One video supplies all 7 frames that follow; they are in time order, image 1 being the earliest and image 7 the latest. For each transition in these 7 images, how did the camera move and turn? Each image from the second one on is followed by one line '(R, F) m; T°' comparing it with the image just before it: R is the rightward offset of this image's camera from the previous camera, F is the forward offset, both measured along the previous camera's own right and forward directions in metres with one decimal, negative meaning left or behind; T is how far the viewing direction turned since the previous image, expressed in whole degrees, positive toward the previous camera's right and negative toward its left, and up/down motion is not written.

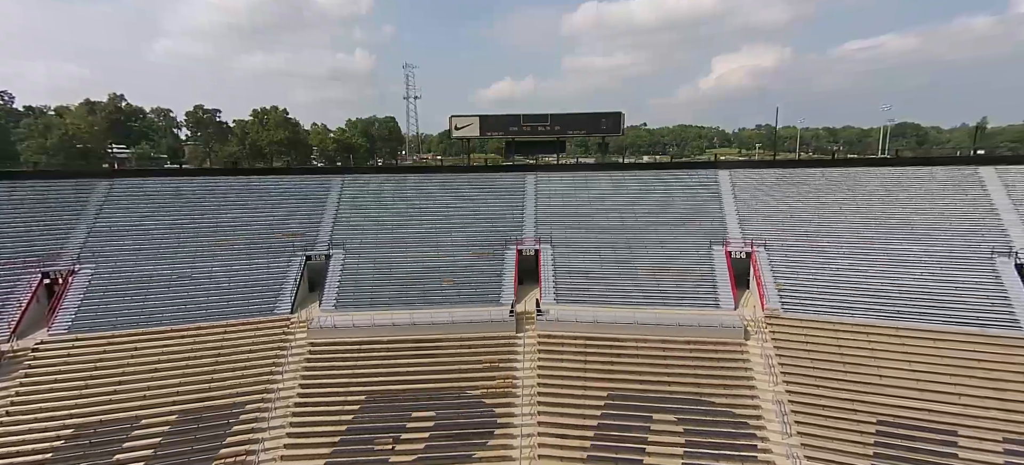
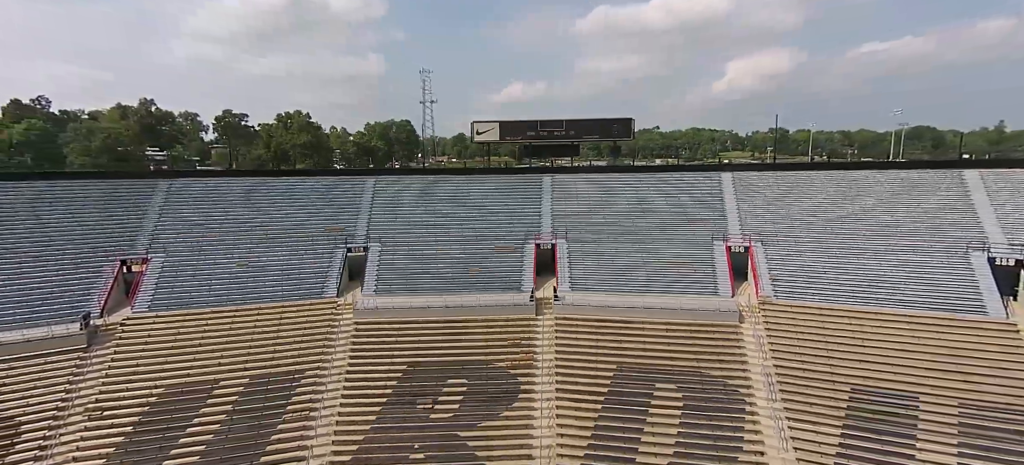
(-0.2, -1.9) m; -1°
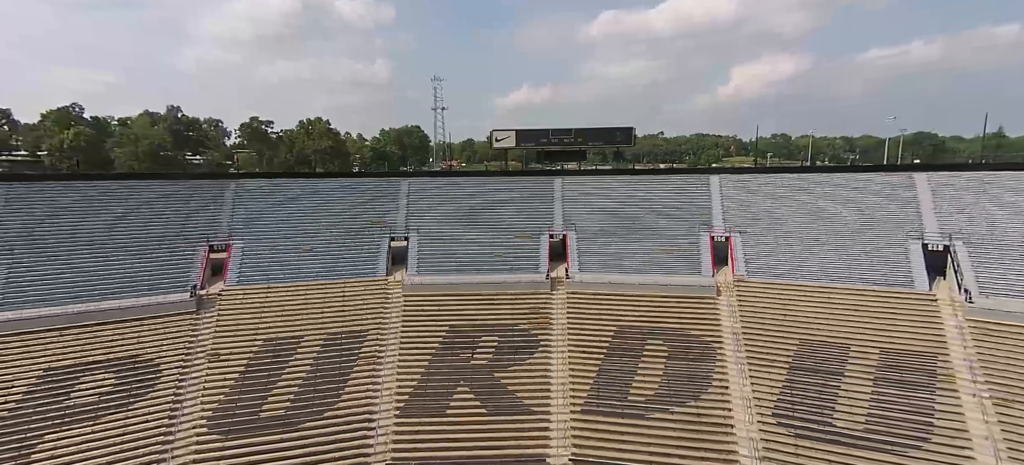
(-0.5, -3.6) m; -1°
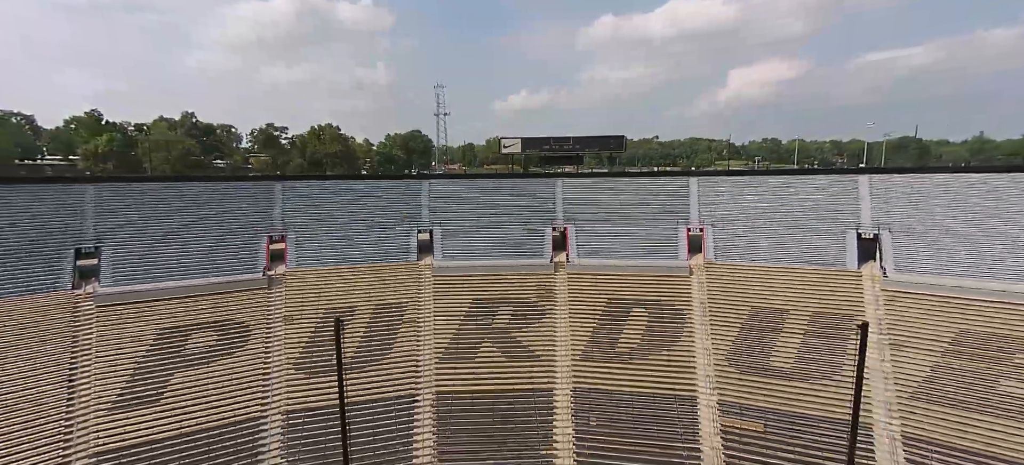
(-0.6, -4.2) m; 0°
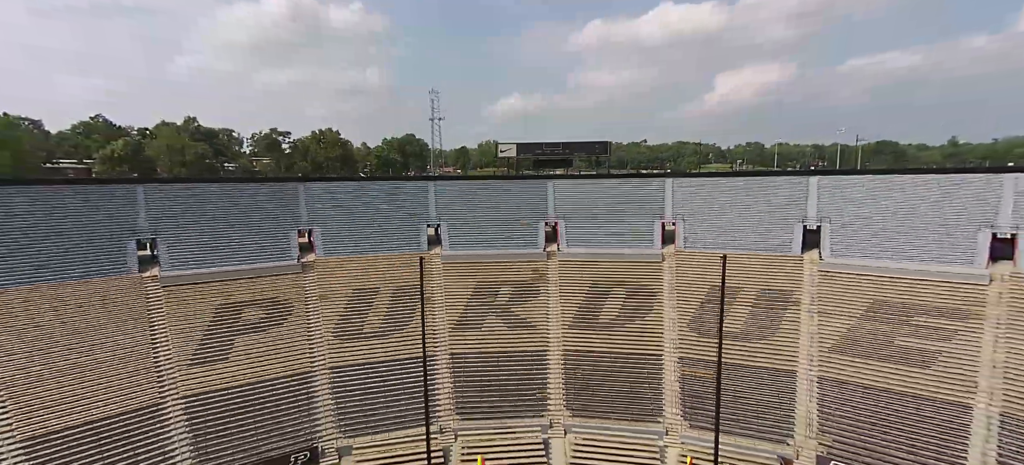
(-0.4, -3.9) m; +1°
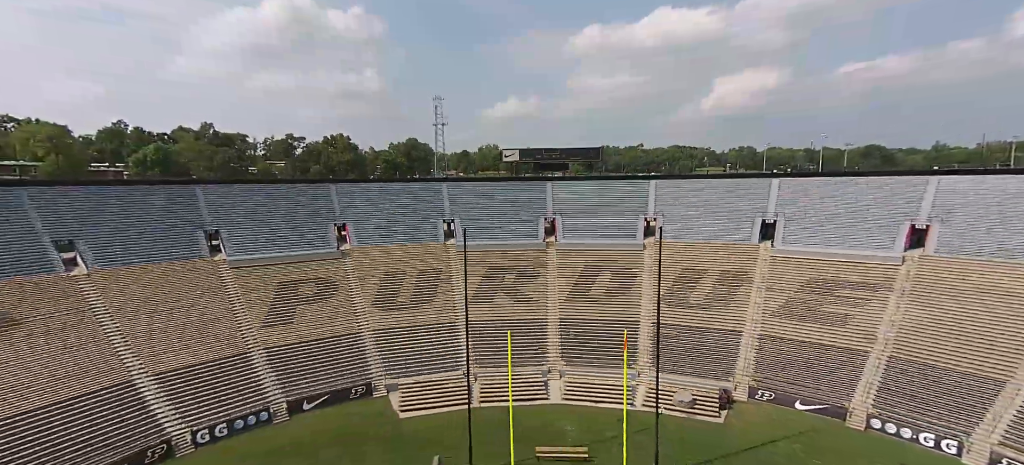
(-0.4, -5.0) m; 0°
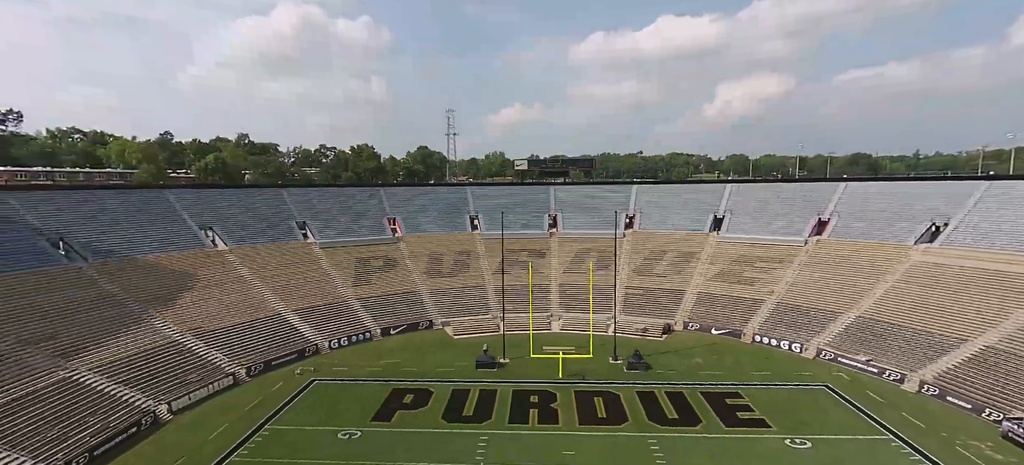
(-0.6, -10.4) m; 0°
